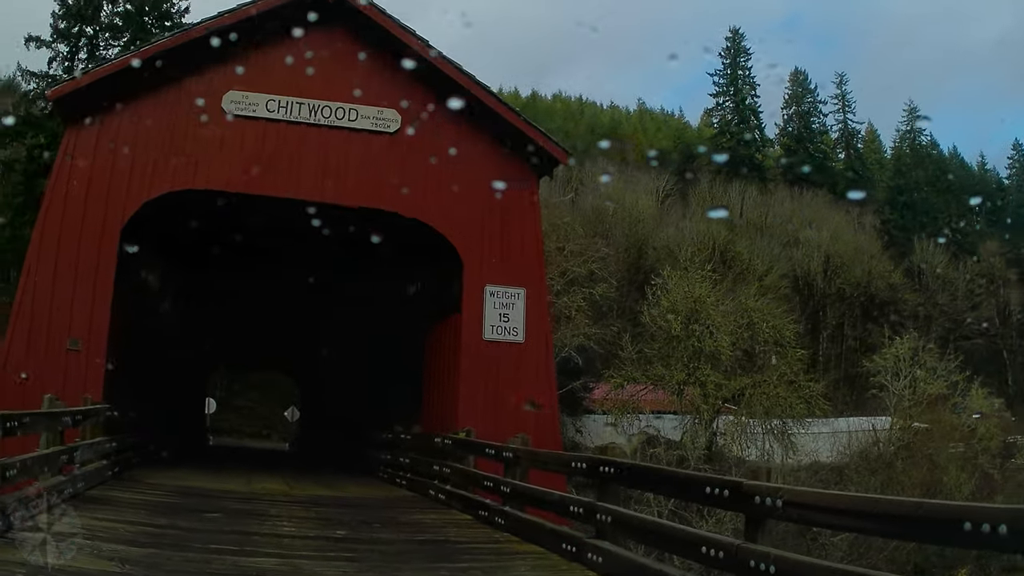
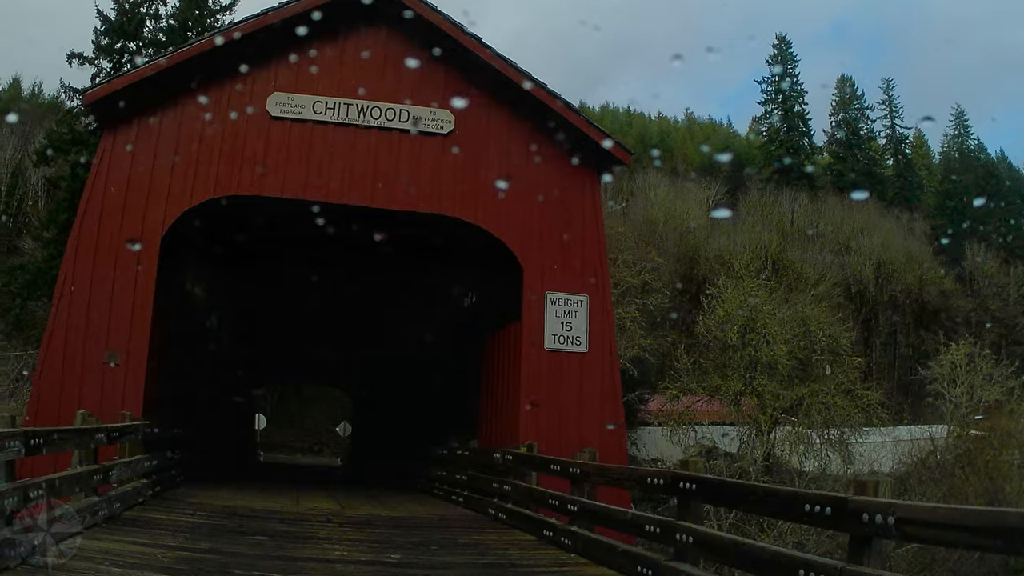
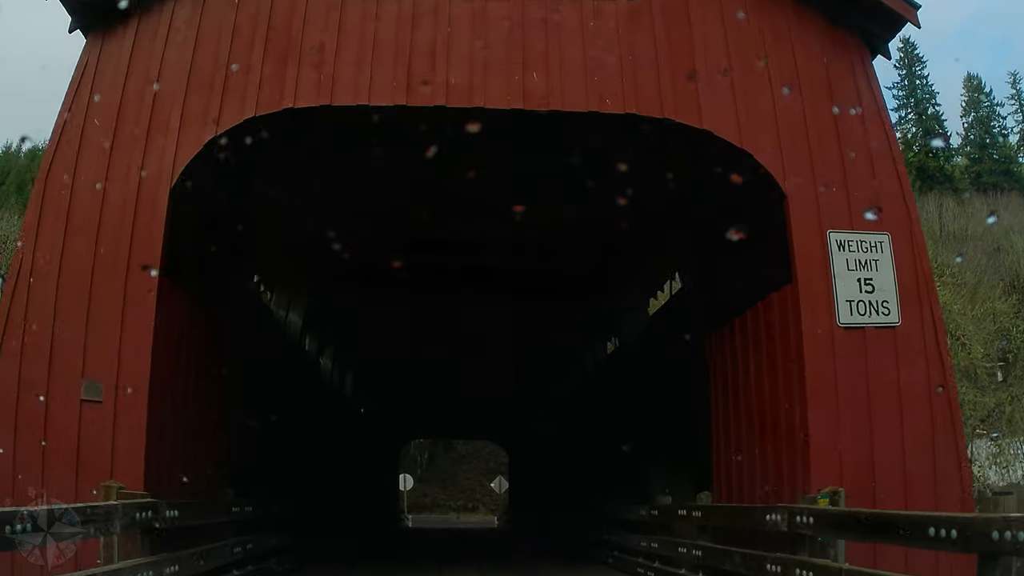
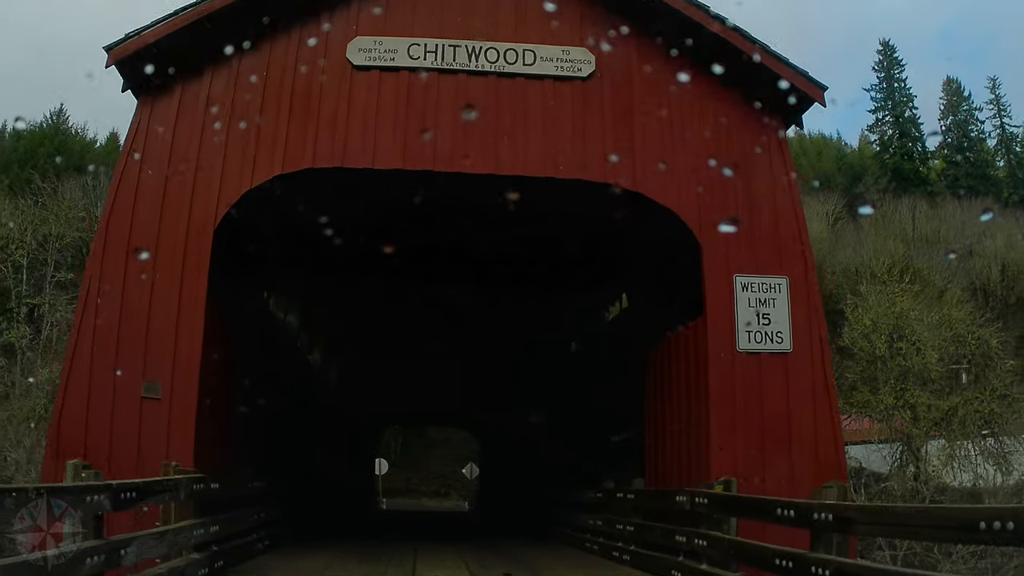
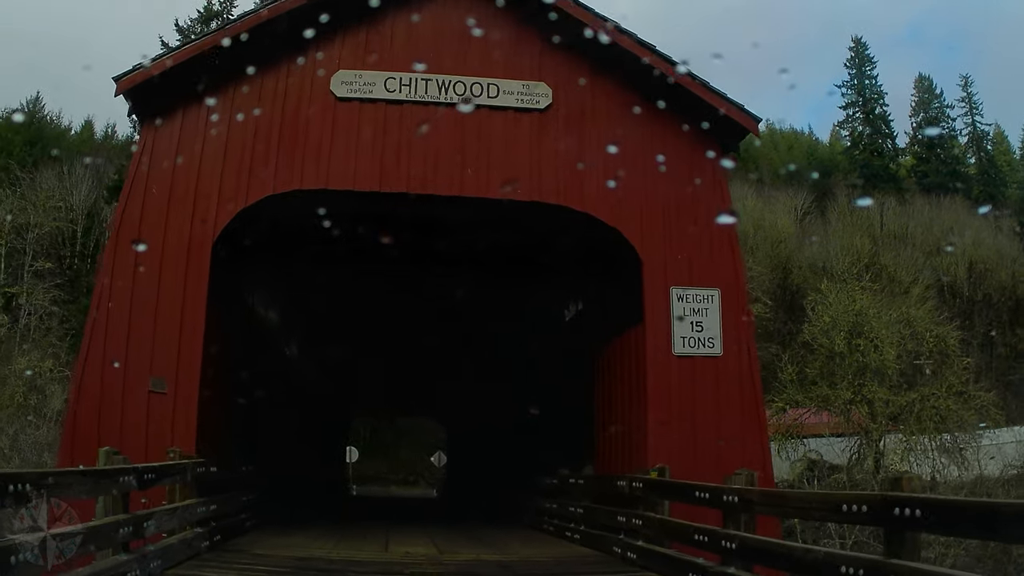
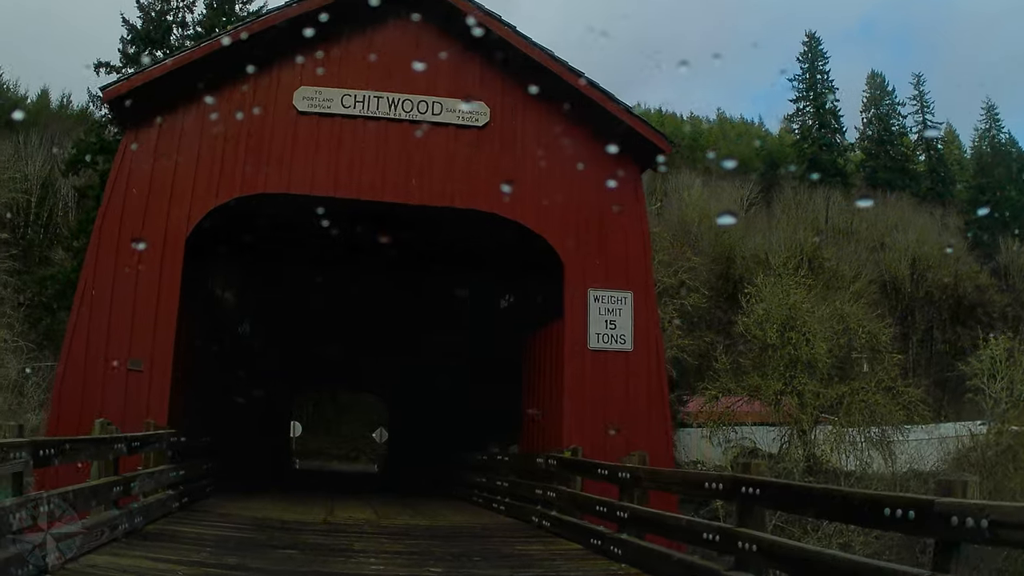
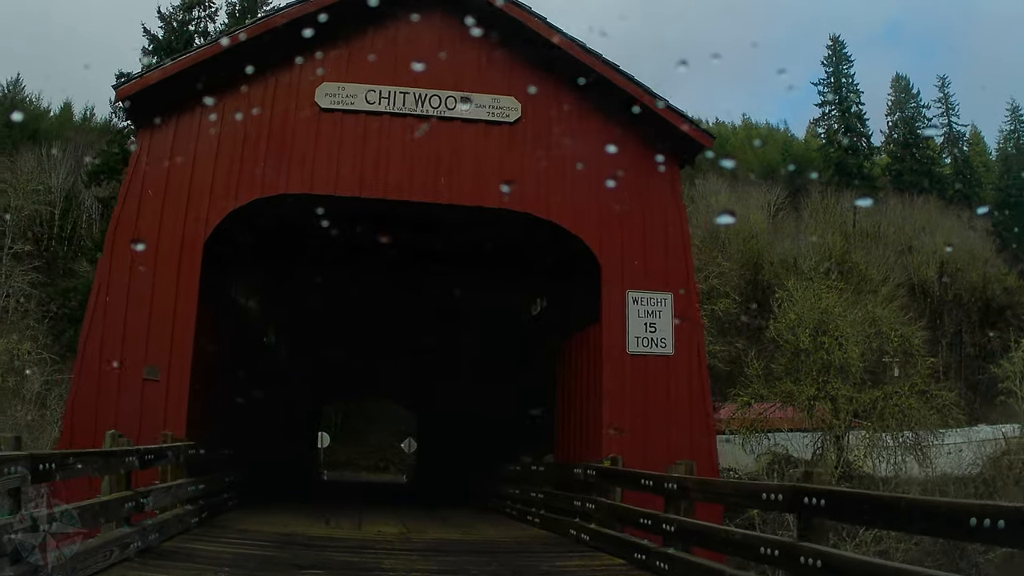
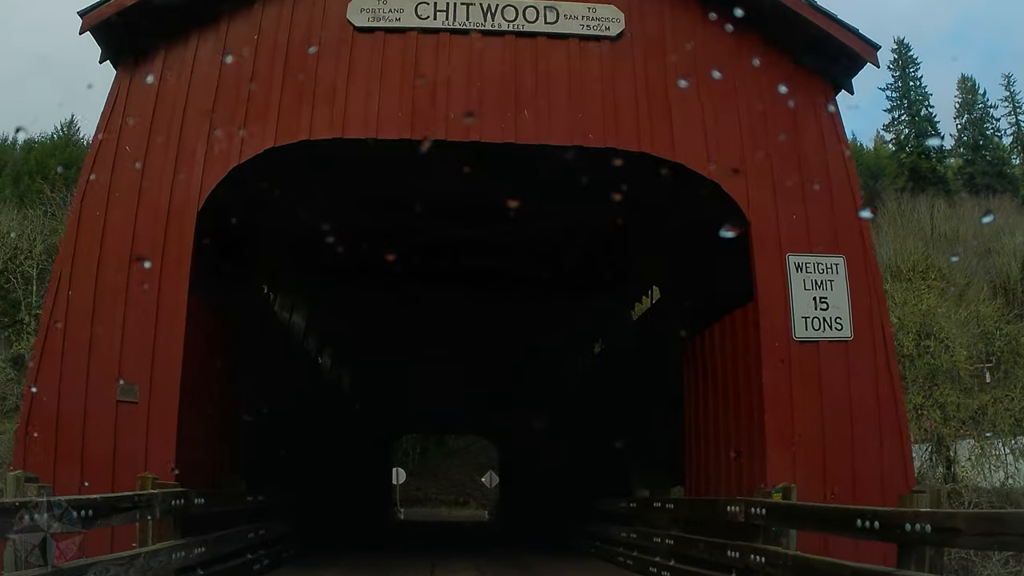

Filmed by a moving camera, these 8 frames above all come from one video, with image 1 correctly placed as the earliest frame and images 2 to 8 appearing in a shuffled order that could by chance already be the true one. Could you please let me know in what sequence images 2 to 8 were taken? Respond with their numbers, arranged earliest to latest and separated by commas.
2, 6, 7, 5, 4, 8, 3
